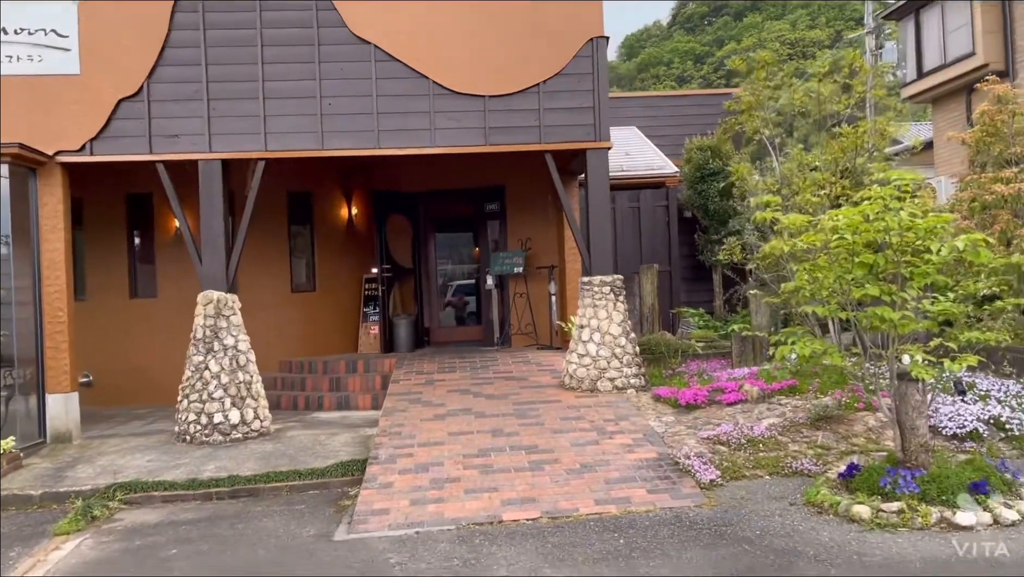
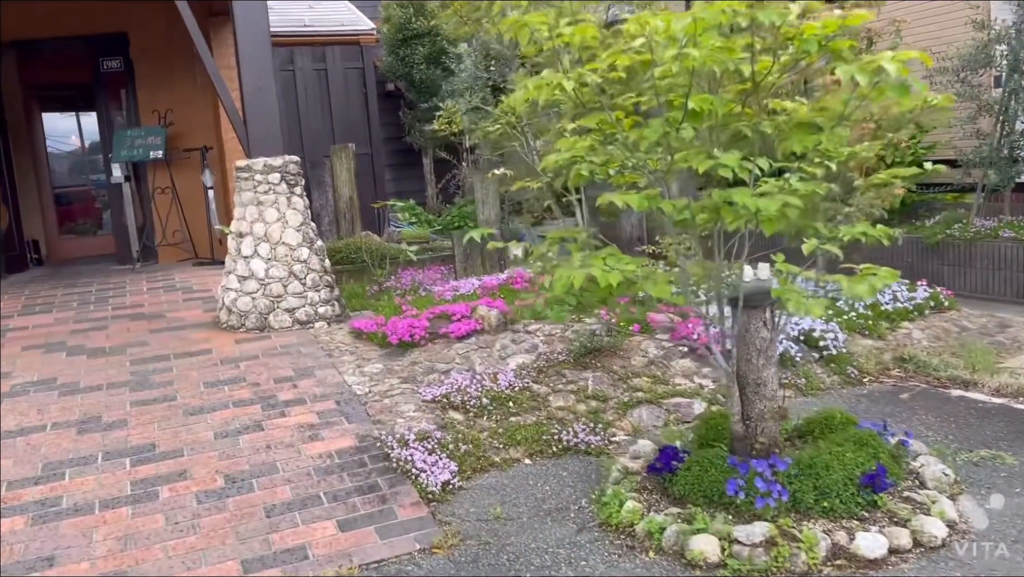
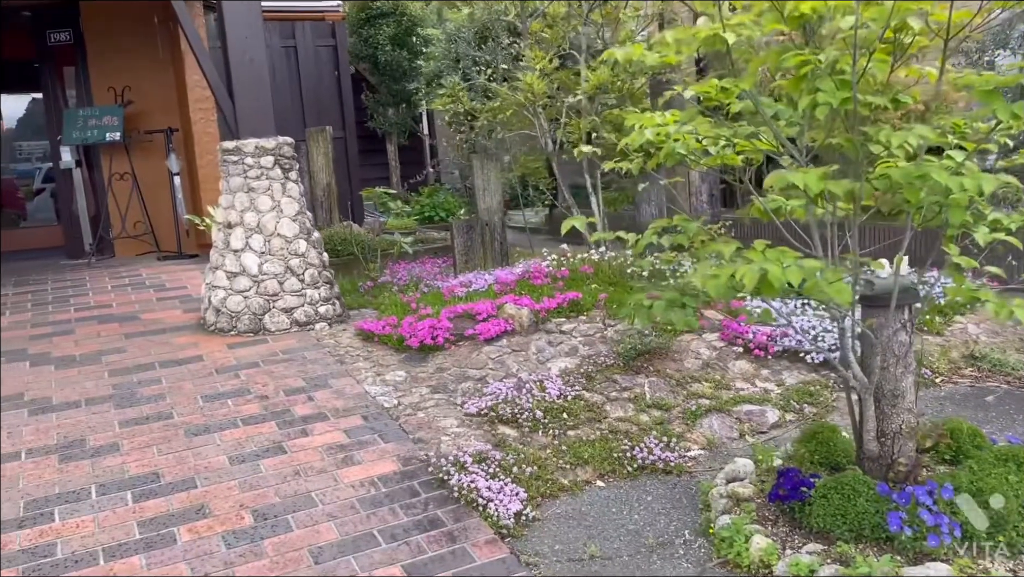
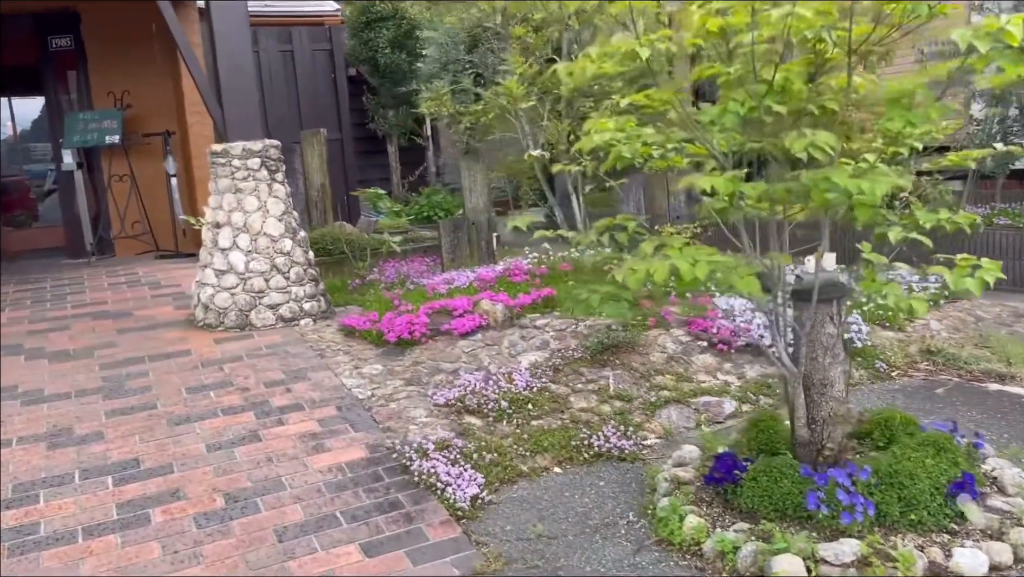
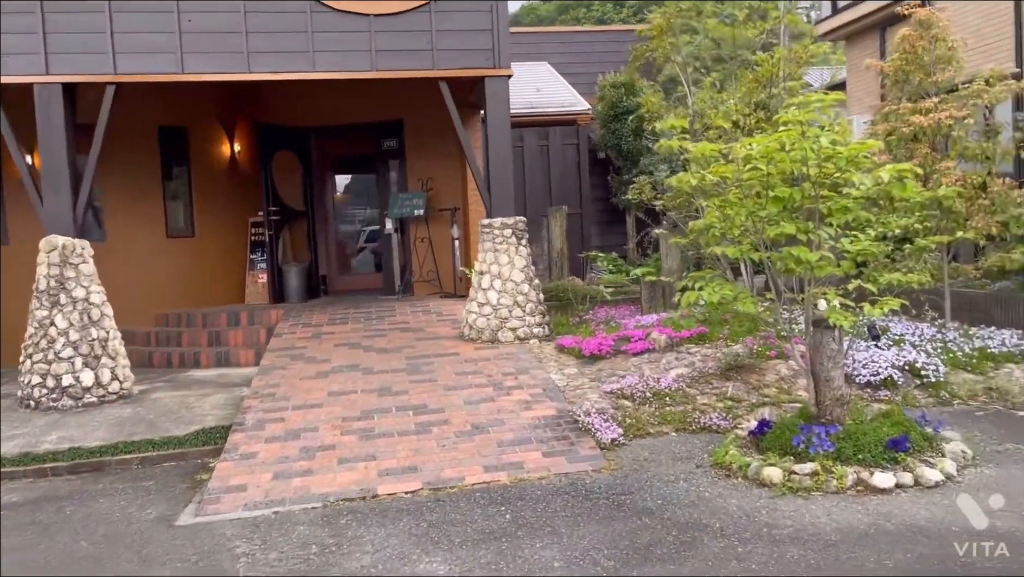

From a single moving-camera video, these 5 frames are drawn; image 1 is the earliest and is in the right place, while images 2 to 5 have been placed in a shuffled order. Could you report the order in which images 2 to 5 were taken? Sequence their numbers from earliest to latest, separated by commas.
5, 2, 4, 3
